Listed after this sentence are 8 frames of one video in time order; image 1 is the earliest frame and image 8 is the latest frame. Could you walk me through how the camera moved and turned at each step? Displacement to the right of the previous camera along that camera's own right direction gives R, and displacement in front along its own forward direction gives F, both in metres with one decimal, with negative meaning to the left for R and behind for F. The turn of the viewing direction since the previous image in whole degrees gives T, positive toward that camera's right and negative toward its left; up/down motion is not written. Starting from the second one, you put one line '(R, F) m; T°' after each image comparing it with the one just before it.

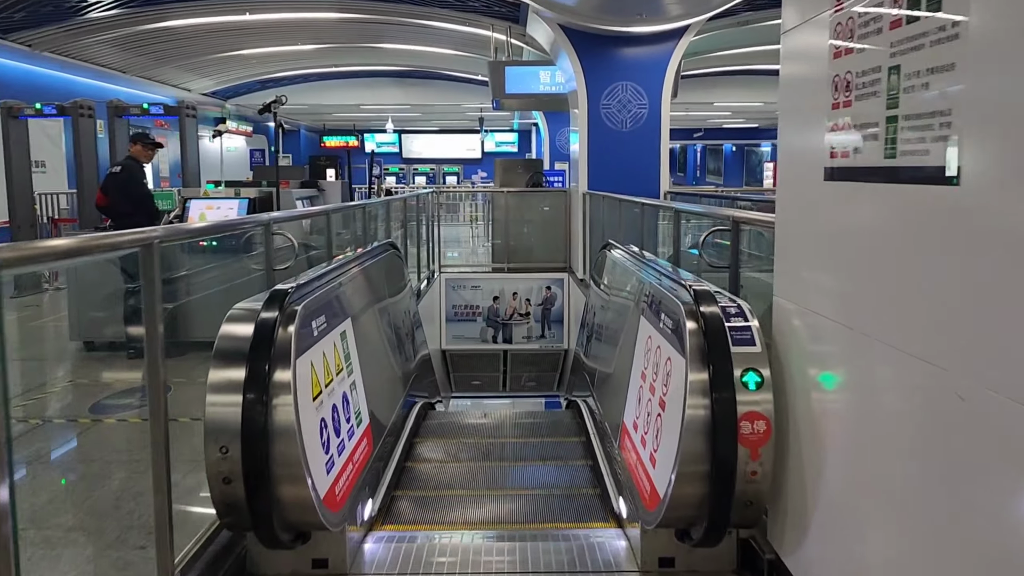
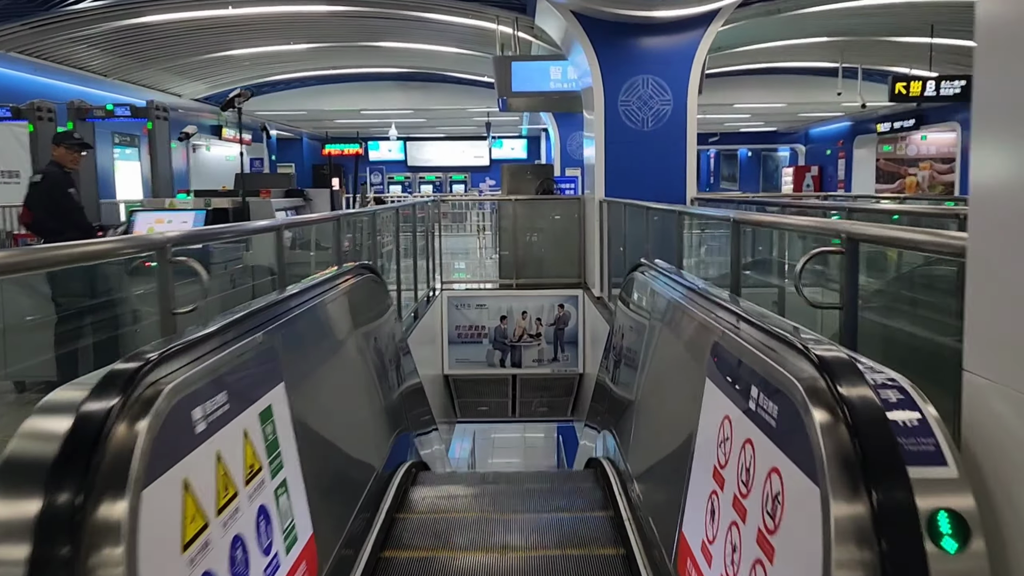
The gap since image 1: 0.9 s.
(0.0, +0.8) m; -1°
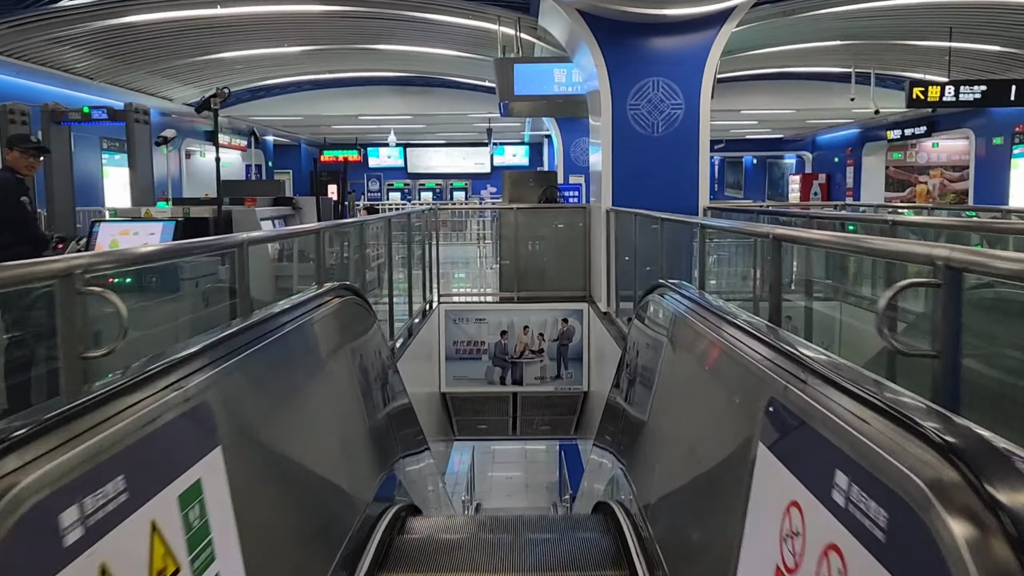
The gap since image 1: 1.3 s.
(0.0, +0.4) m; 0°
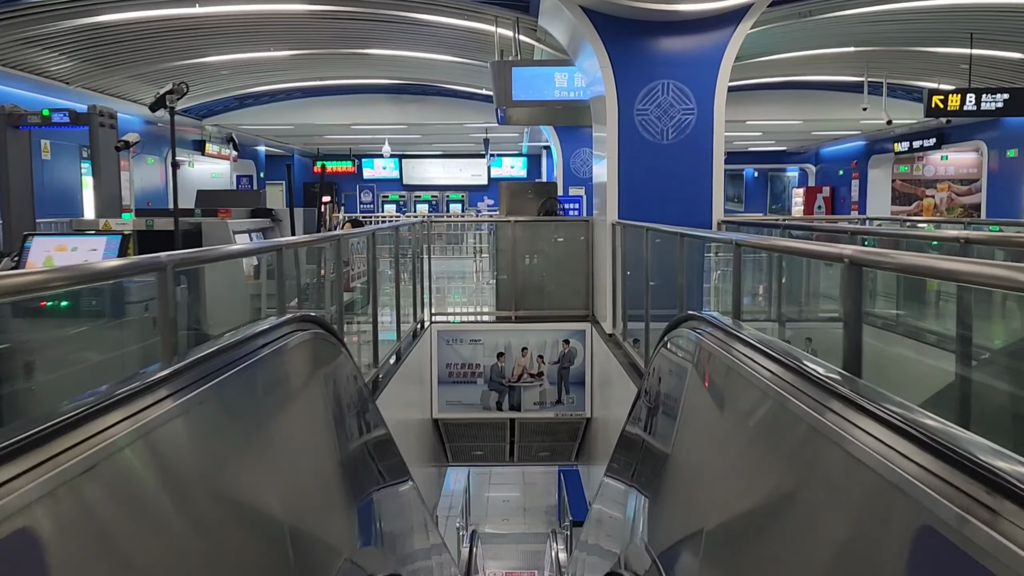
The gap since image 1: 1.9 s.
(0.0, +0.5) m; 0°
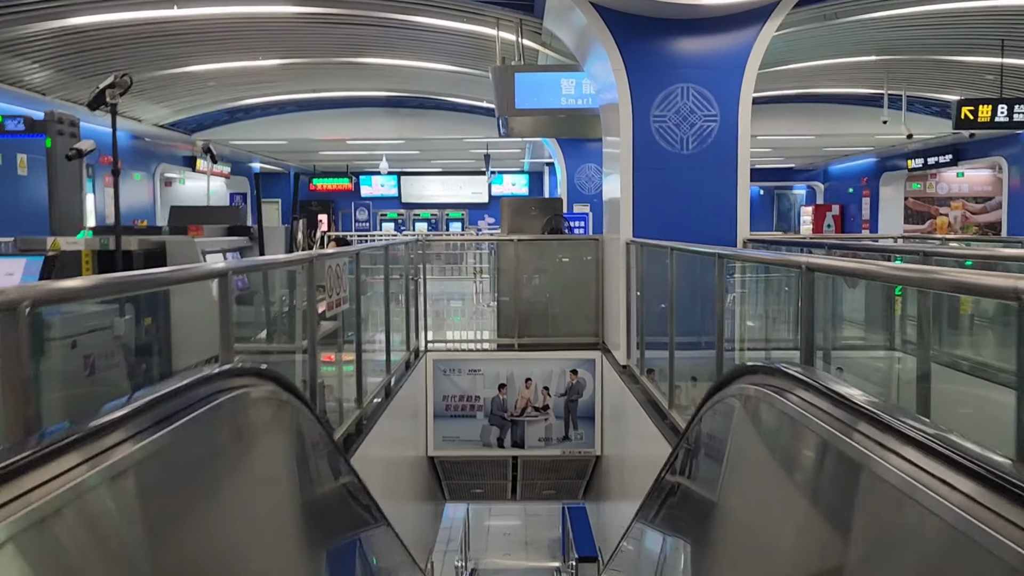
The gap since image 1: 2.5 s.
(0.0, +0.6) m; 0°
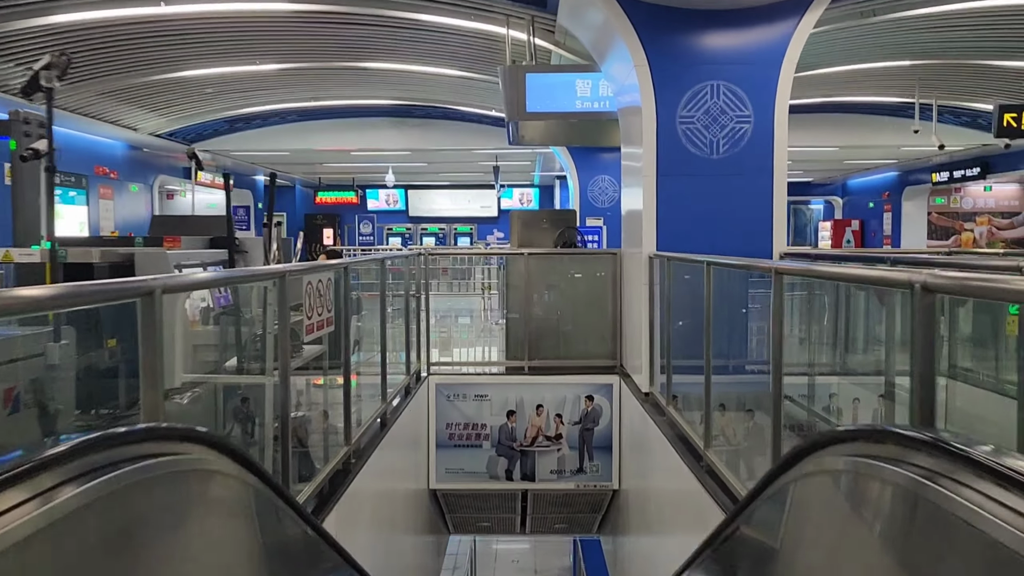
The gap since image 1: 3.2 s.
(0.0, +0.5) m; -1°
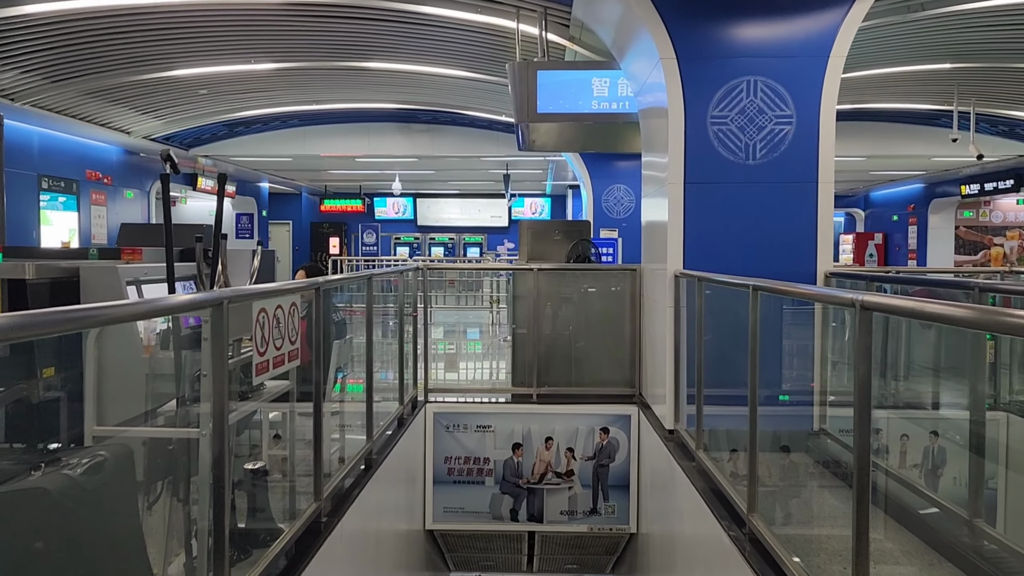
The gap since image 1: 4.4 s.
(0.0, +0.6) m; -1°
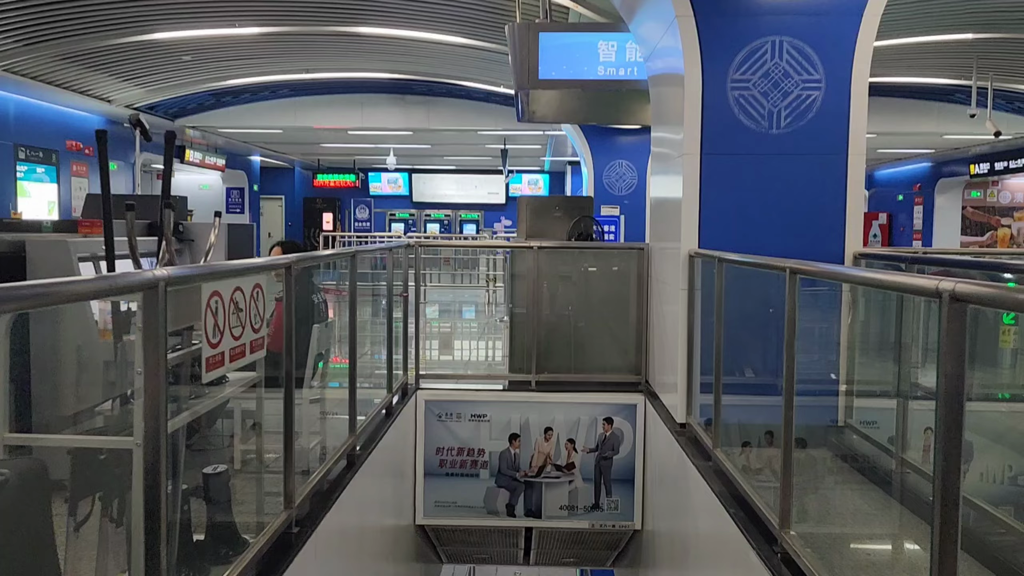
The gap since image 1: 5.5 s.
(0.0, +0.4) m; 0°
